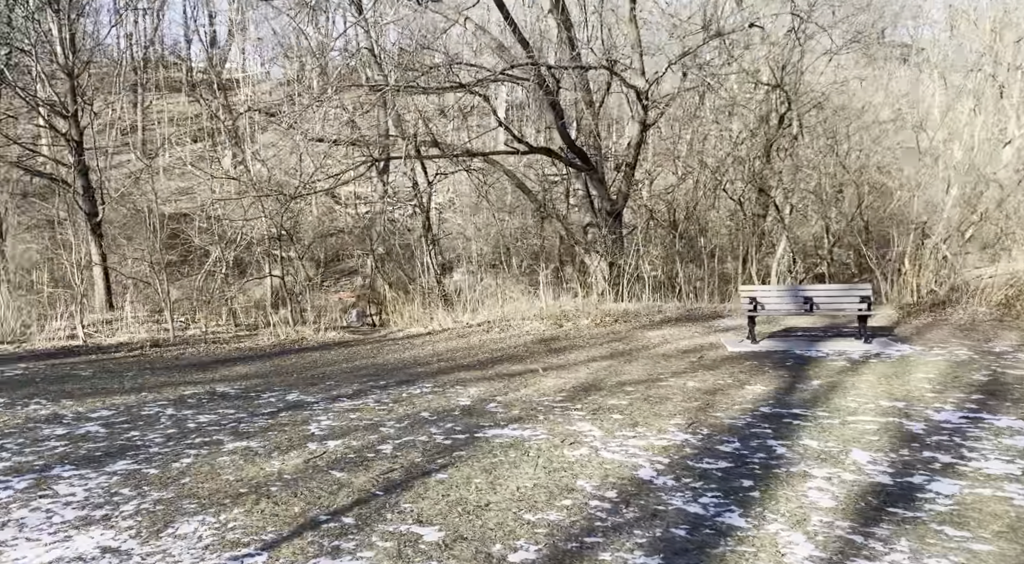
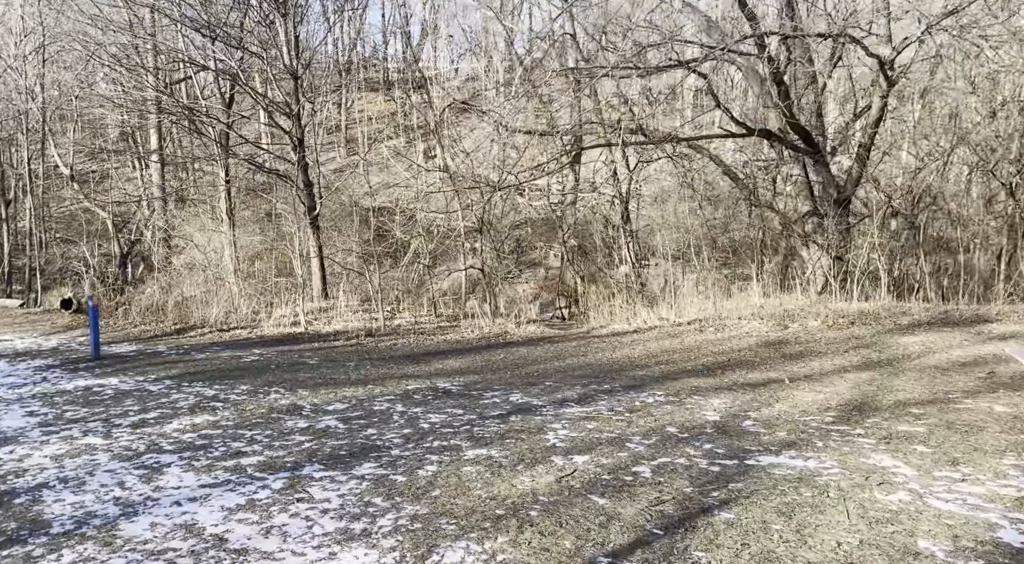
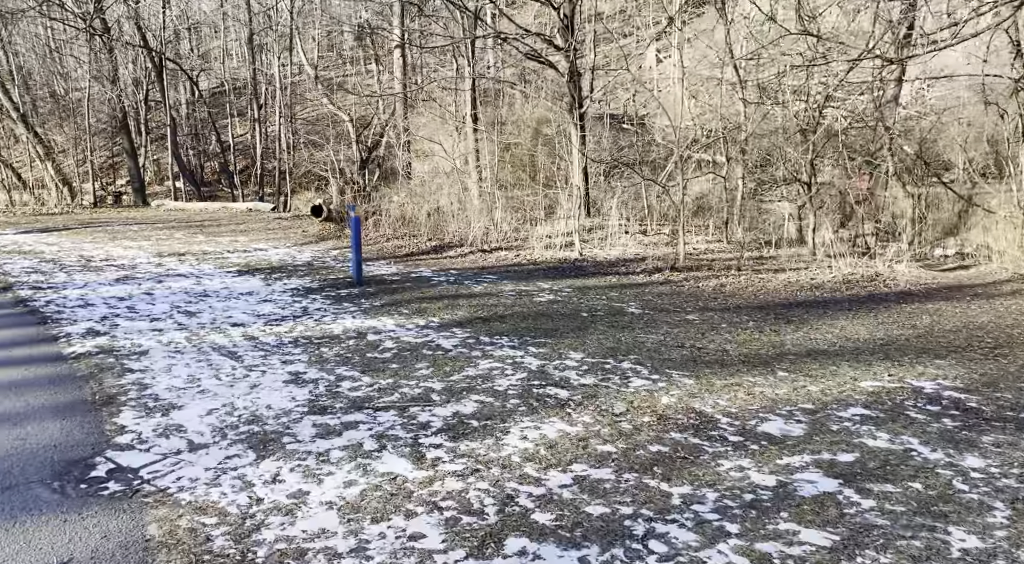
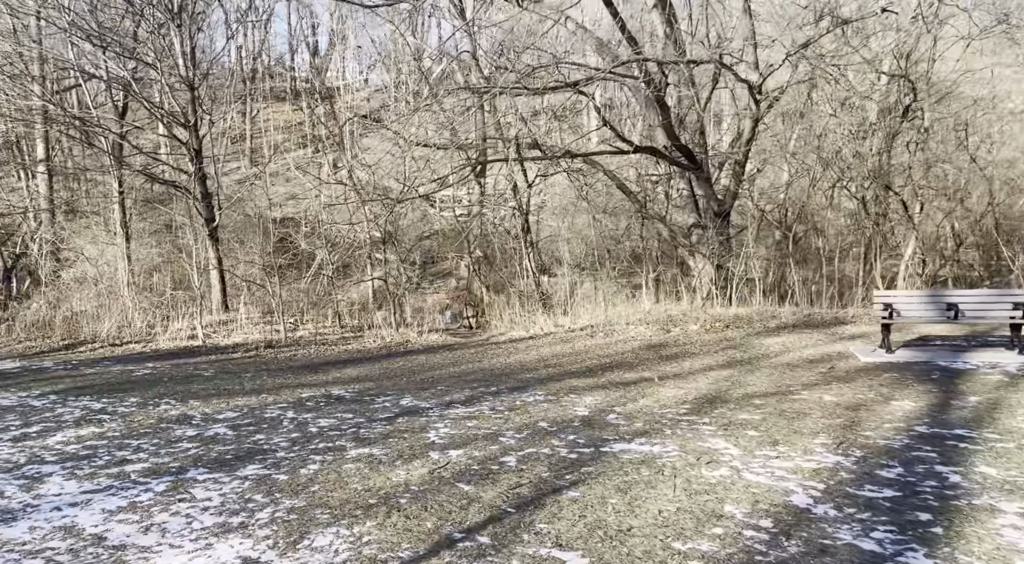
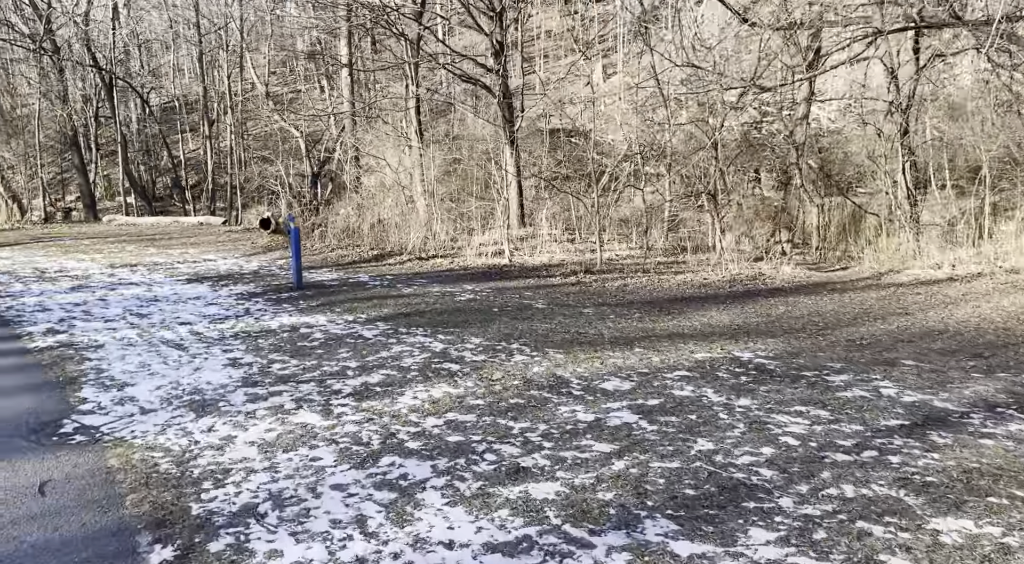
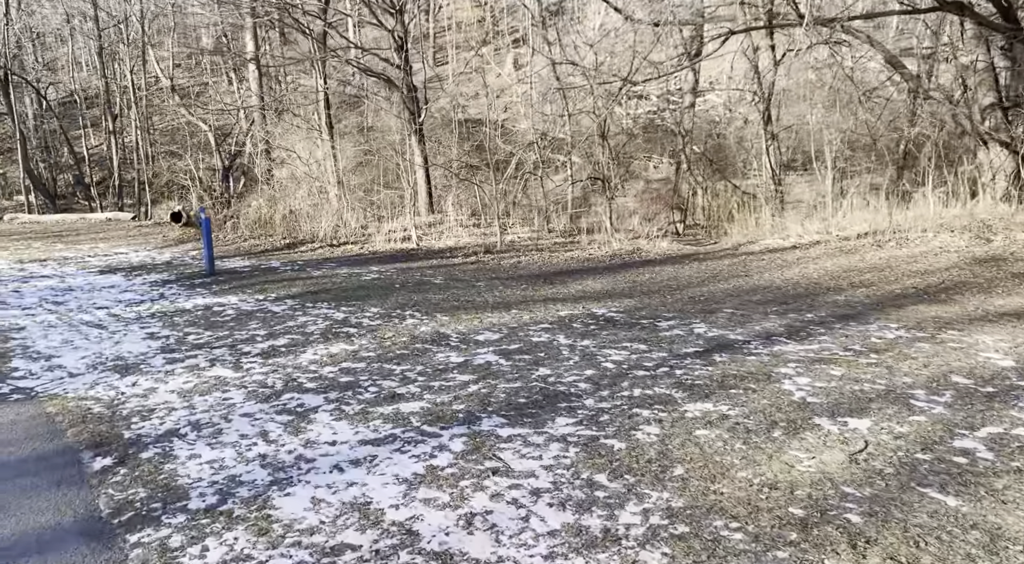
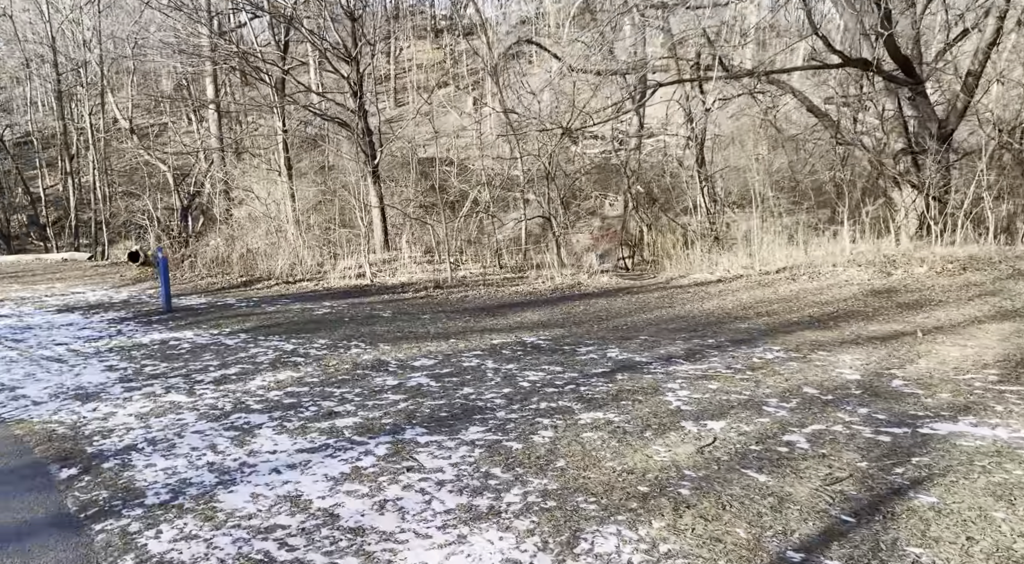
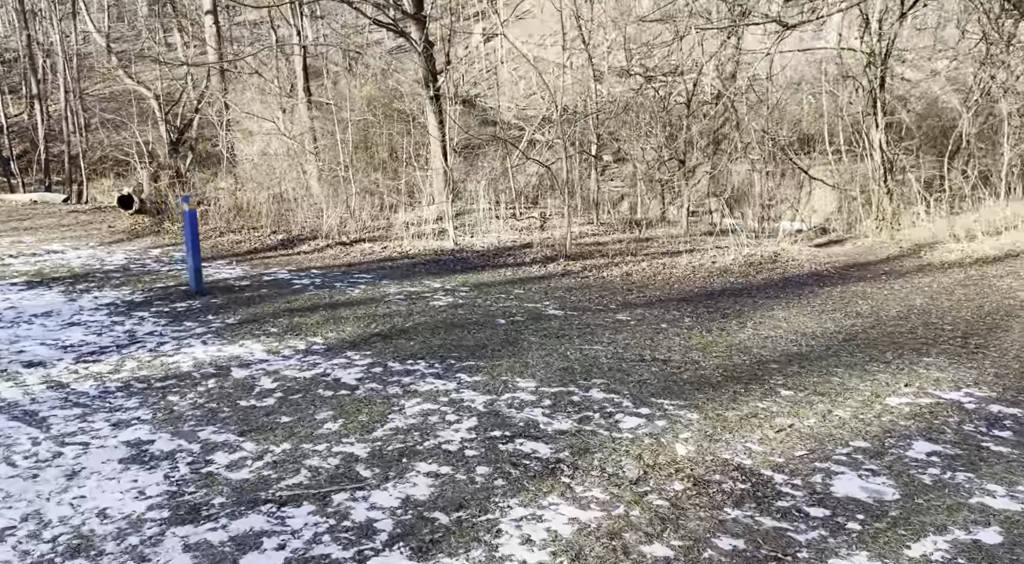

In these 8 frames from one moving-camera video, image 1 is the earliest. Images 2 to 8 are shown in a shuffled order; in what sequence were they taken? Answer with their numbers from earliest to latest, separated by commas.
4, 2, 7, 6, 5, 3, 8
